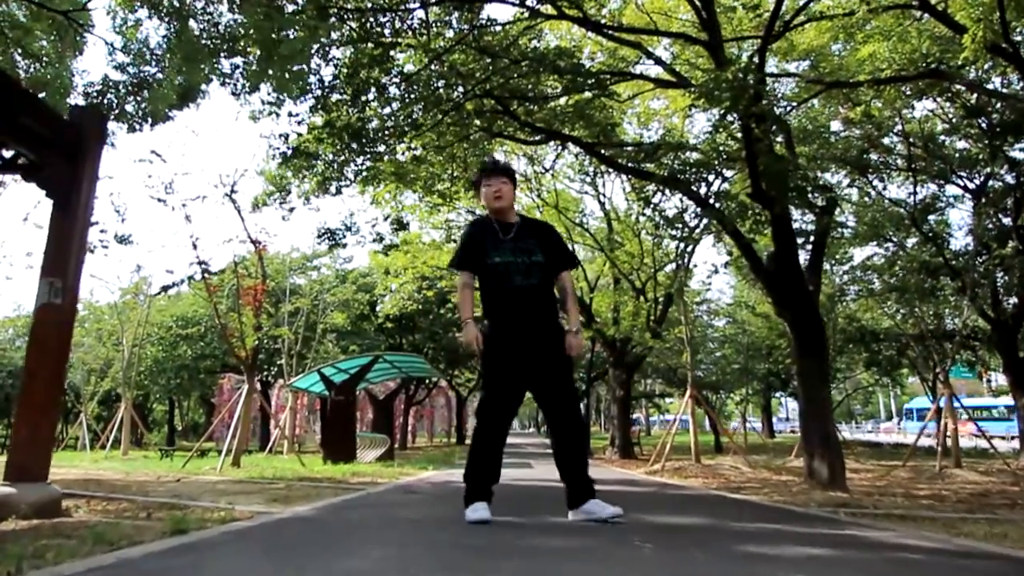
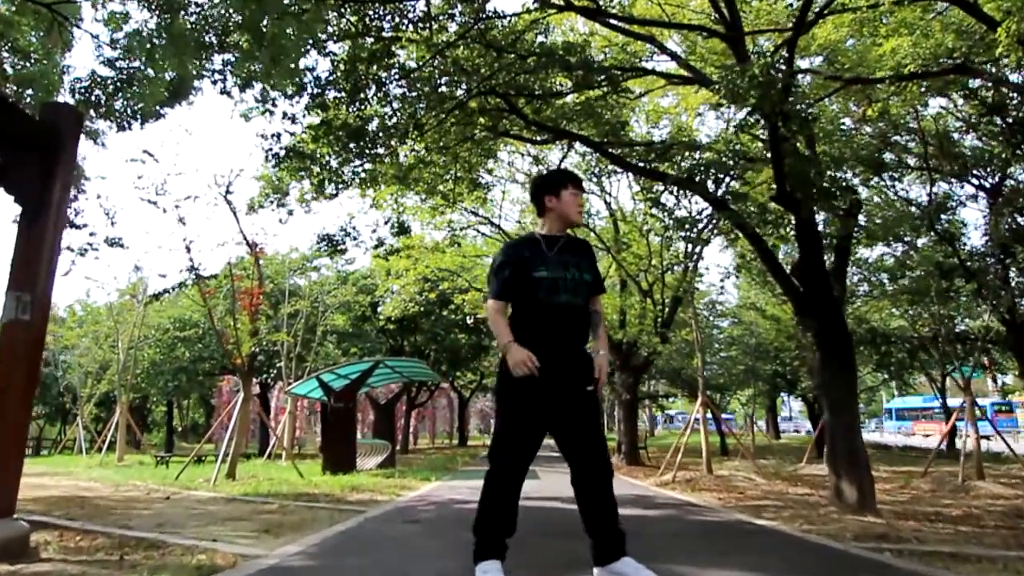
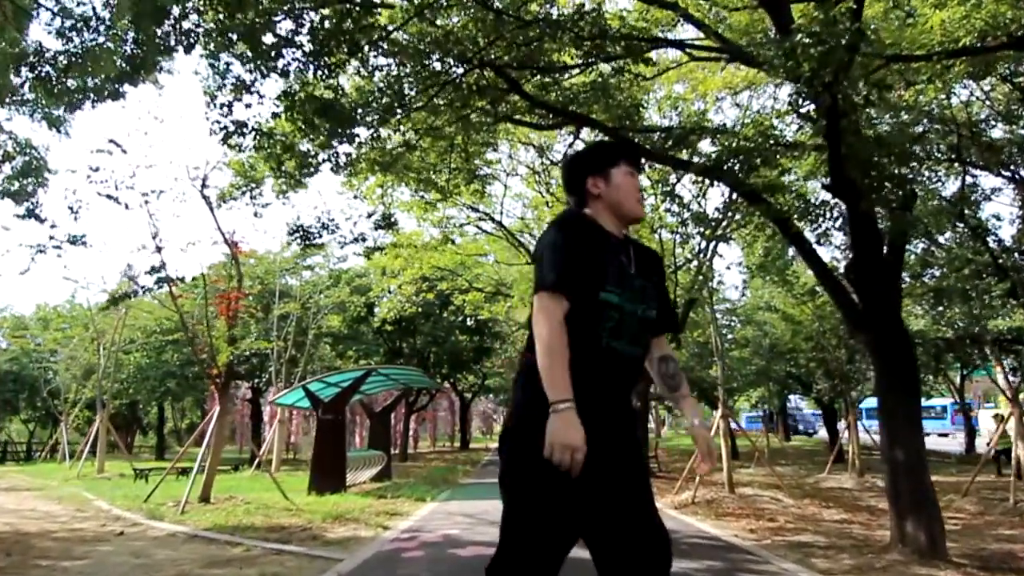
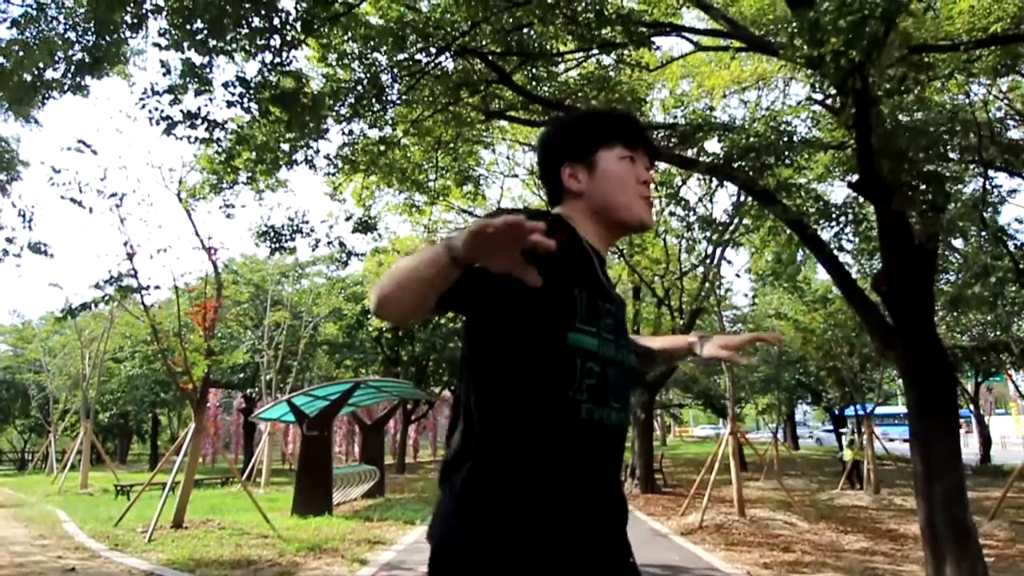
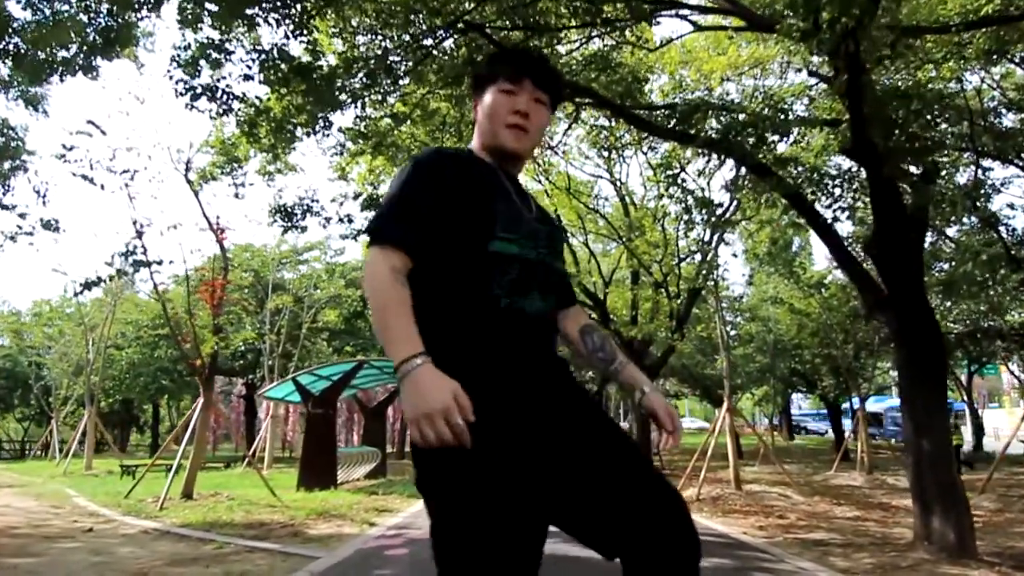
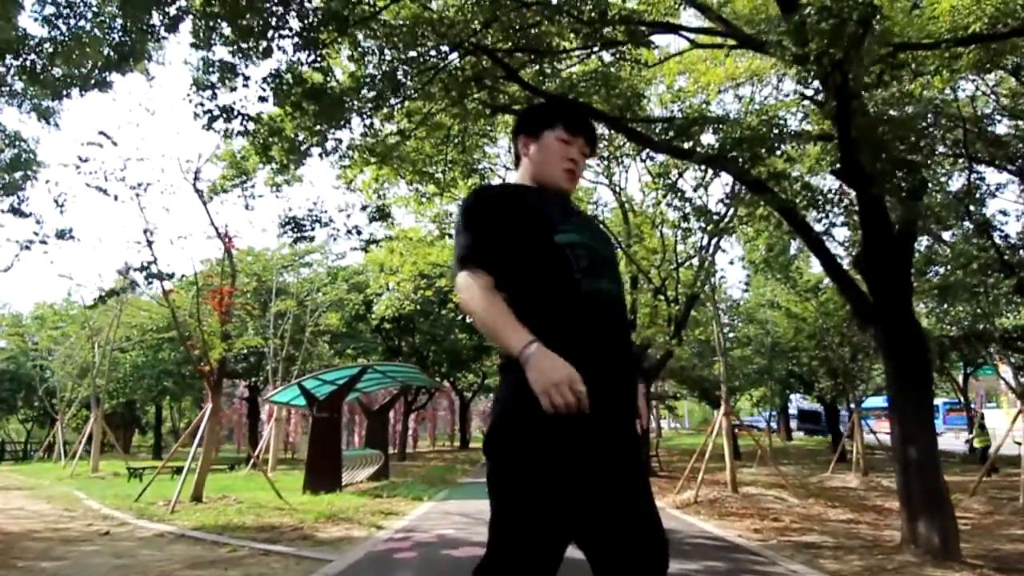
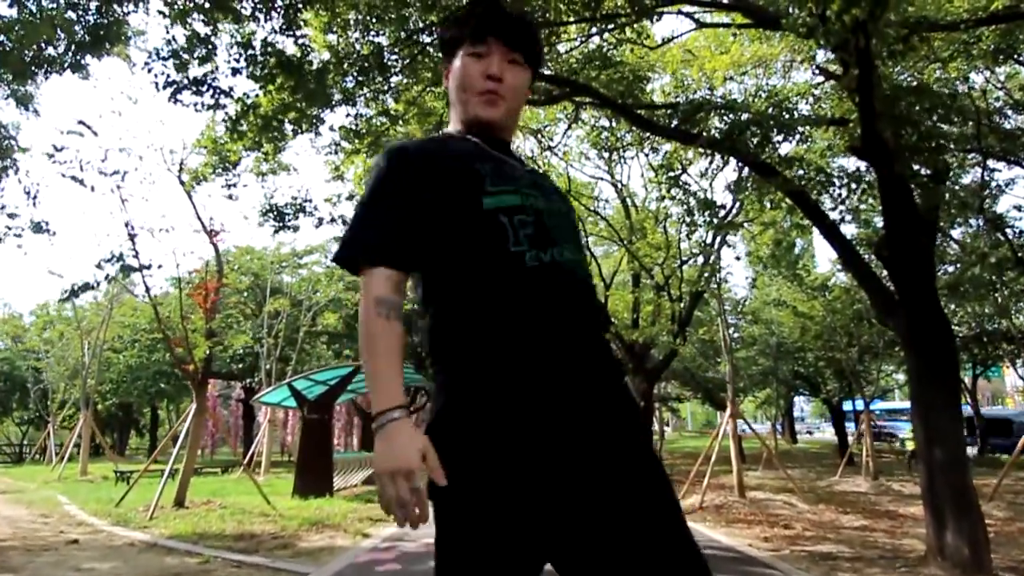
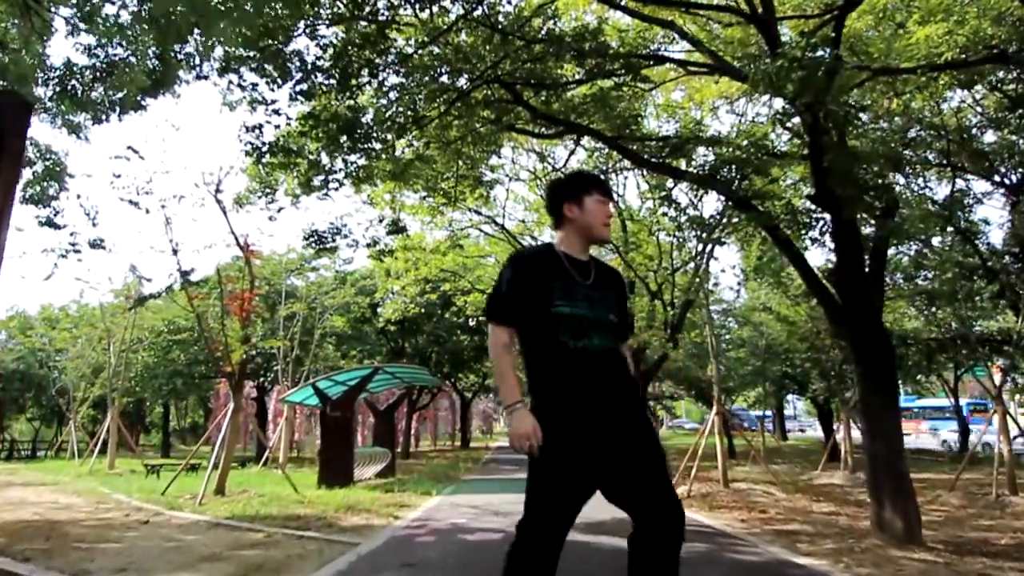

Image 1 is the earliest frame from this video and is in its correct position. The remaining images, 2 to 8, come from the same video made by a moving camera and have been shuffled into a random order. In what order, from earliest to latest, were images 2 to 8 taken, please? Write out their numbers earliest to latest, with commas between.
2, 8, 3, 6, 5, 7, 4
